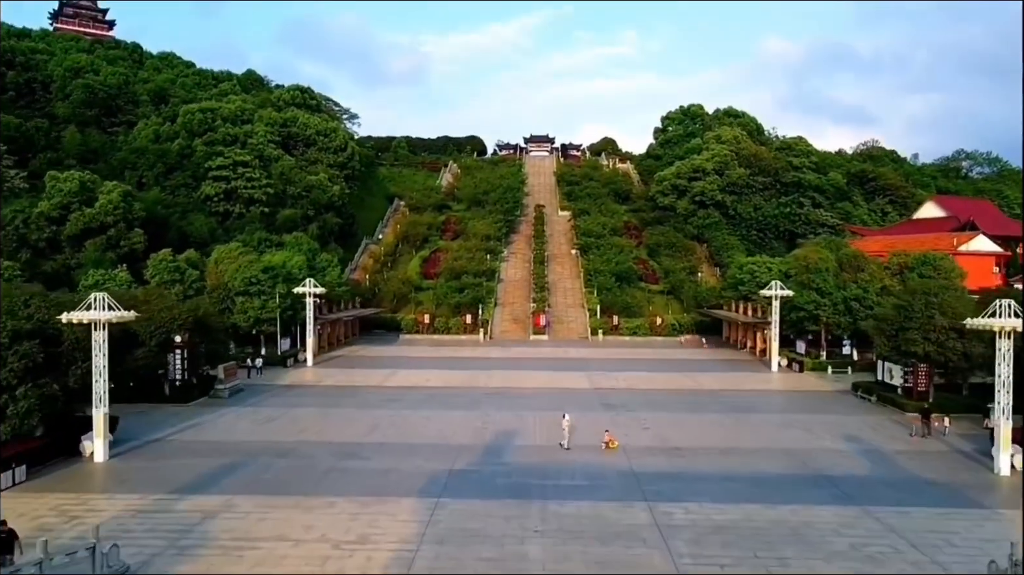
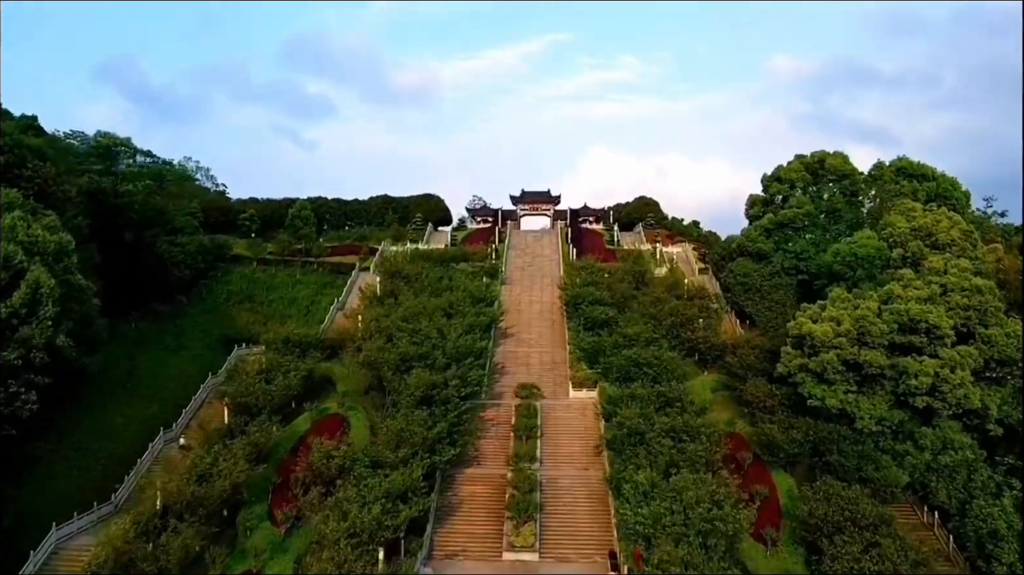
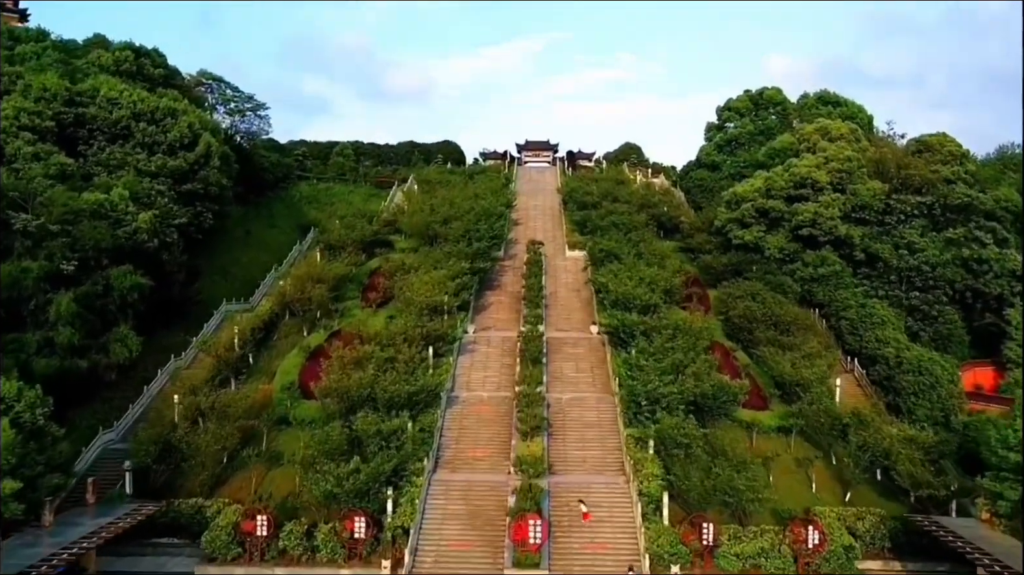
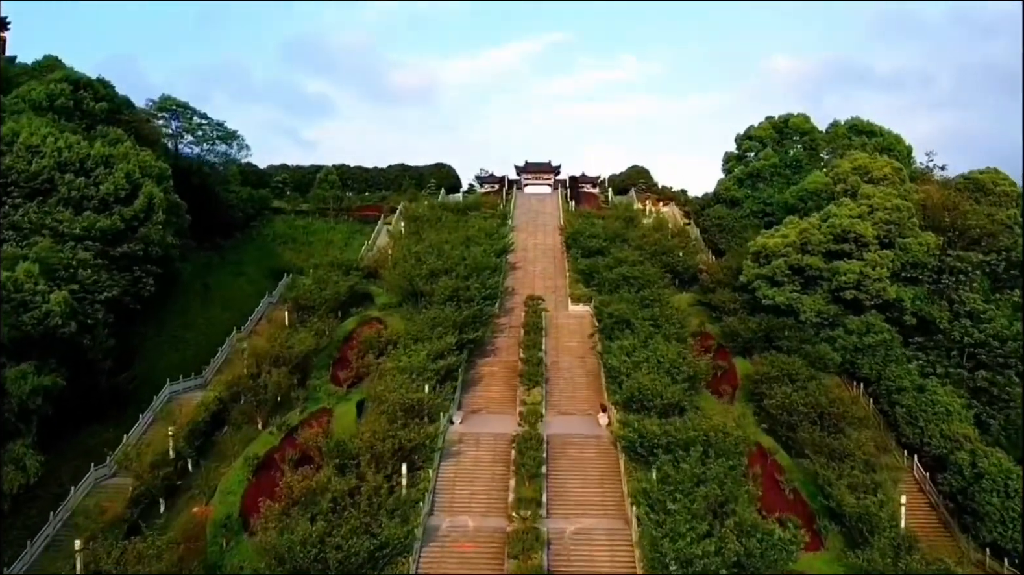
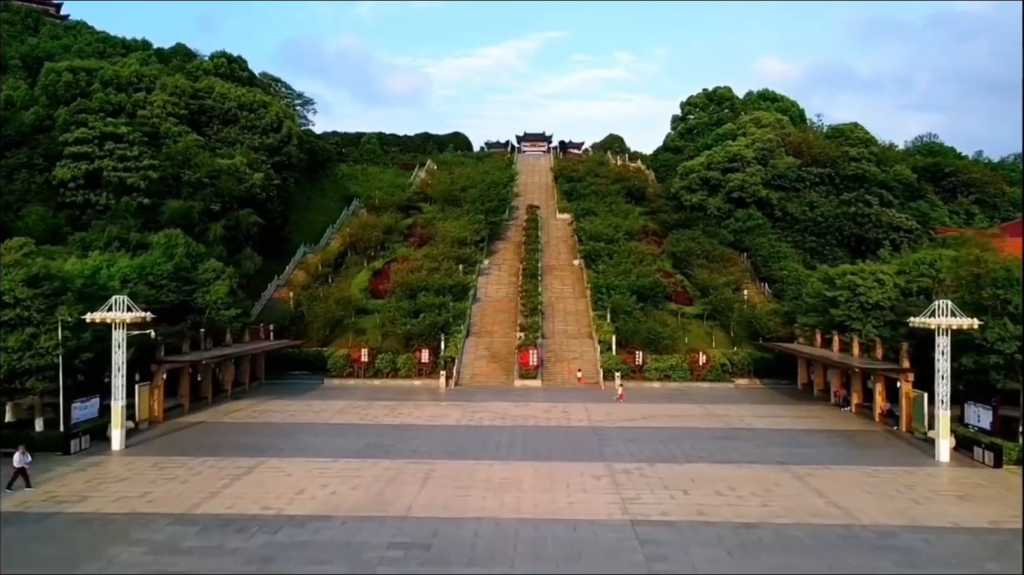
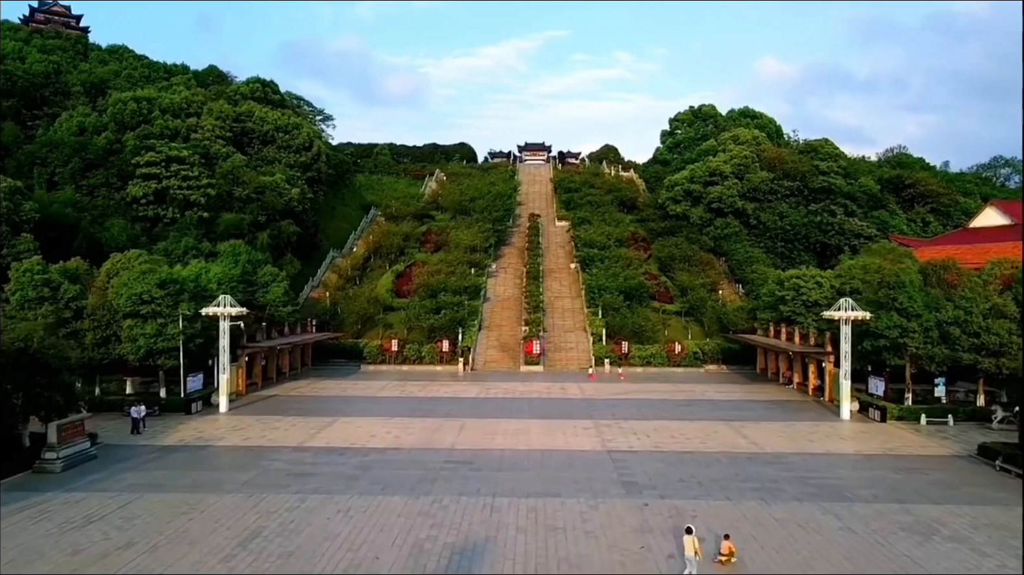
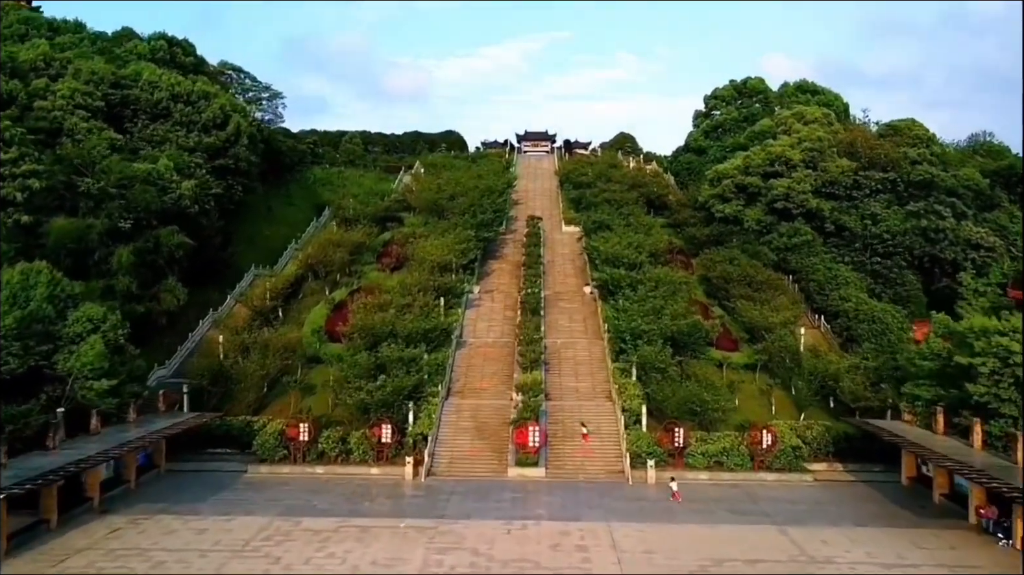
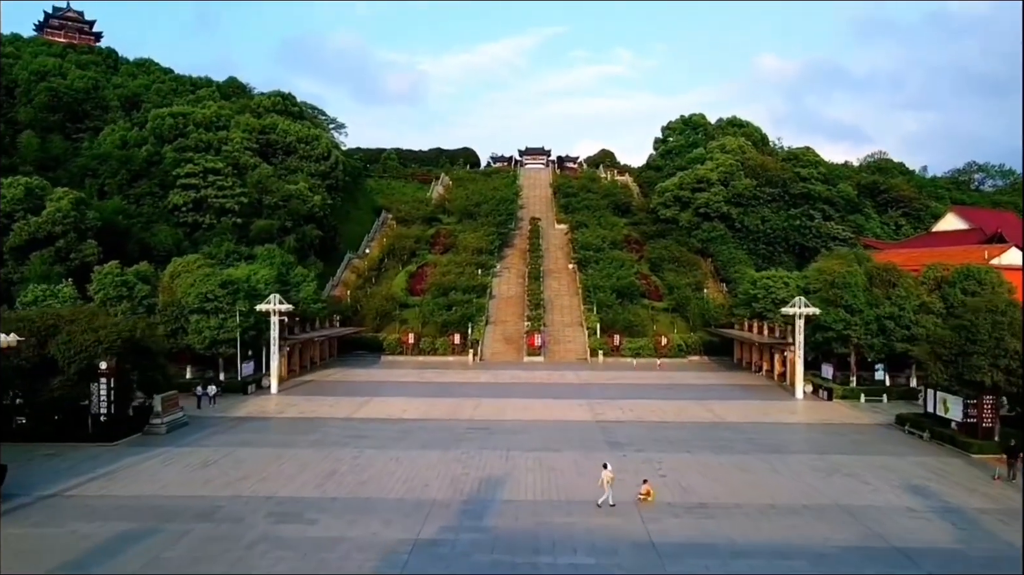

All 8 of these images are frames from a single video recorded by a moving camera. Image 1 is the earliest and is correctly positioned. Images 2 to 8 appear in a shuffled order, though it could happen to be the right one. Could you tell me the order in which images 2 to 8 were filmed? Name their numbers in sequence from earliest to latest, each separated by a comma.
8, 6, 5, 7, 3, 4, 2
